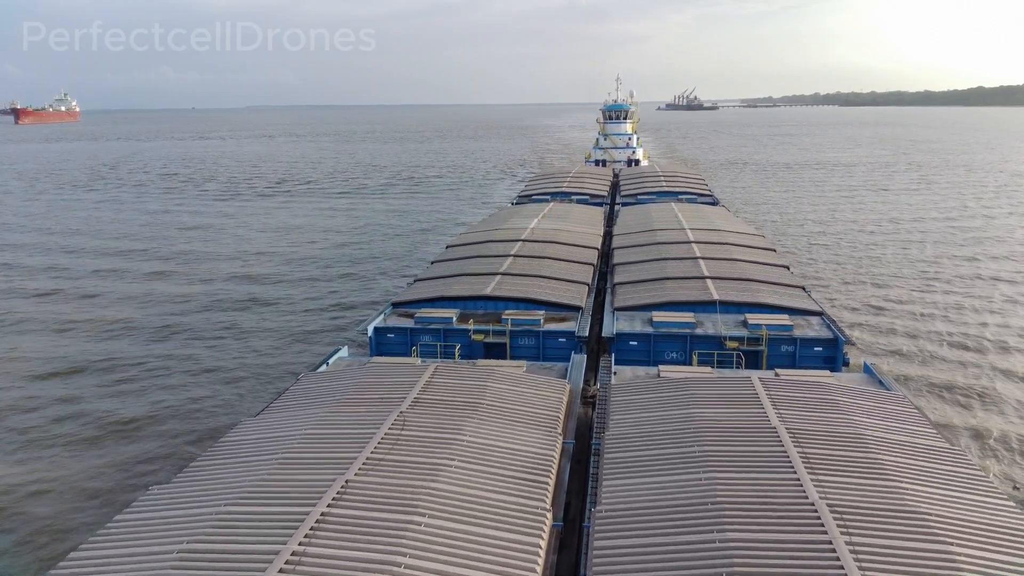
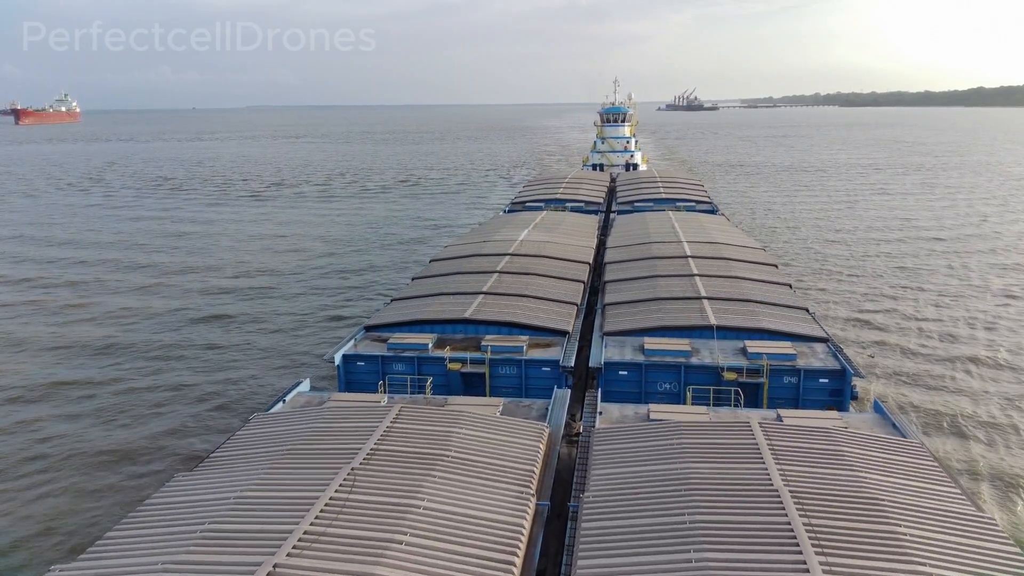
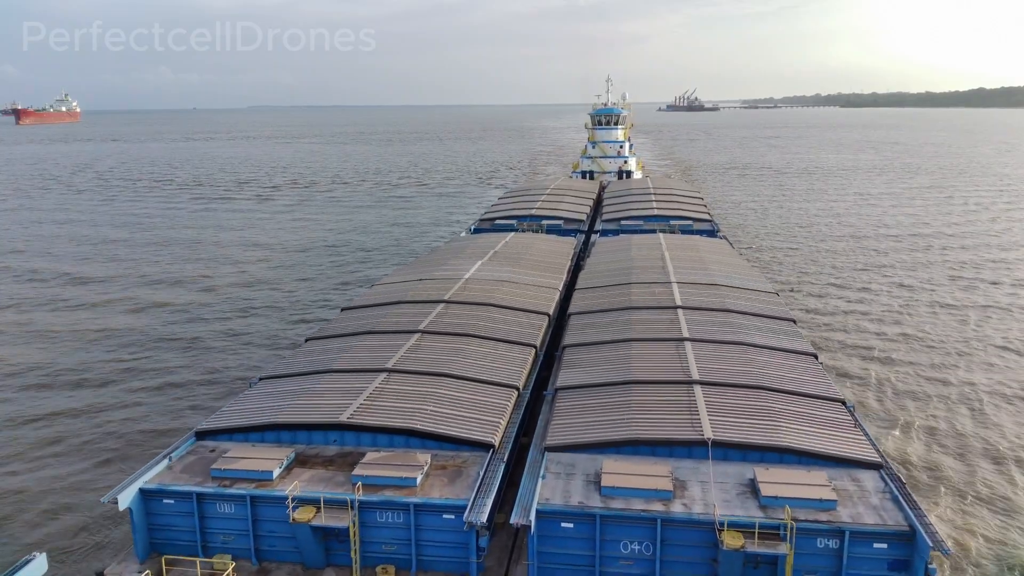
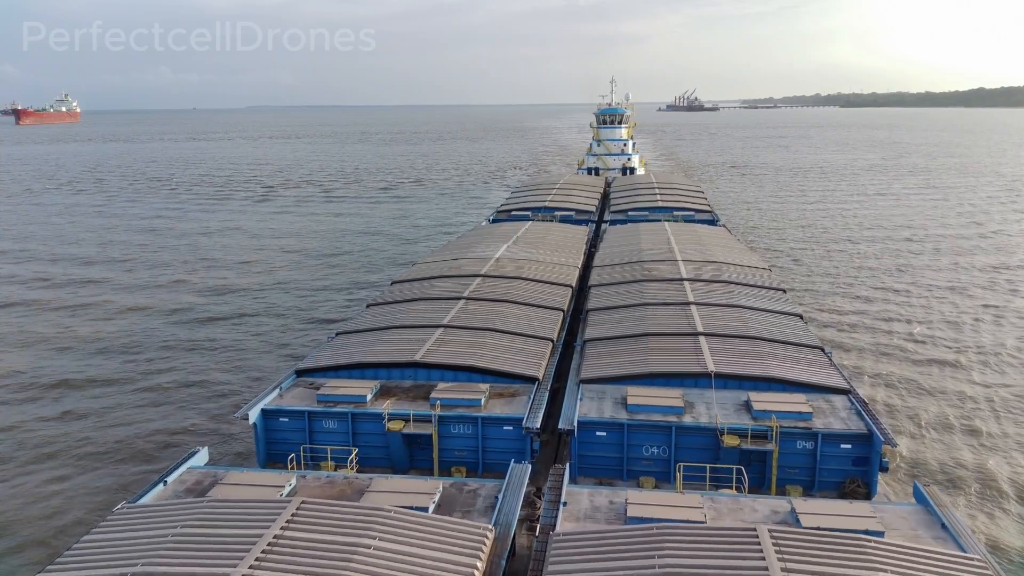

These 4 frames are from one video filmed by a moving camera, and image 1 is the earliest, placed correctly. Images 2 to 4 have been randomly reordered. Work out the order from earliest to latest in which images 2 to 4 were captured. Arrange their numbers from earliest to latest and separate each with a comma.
2, 4, 3
